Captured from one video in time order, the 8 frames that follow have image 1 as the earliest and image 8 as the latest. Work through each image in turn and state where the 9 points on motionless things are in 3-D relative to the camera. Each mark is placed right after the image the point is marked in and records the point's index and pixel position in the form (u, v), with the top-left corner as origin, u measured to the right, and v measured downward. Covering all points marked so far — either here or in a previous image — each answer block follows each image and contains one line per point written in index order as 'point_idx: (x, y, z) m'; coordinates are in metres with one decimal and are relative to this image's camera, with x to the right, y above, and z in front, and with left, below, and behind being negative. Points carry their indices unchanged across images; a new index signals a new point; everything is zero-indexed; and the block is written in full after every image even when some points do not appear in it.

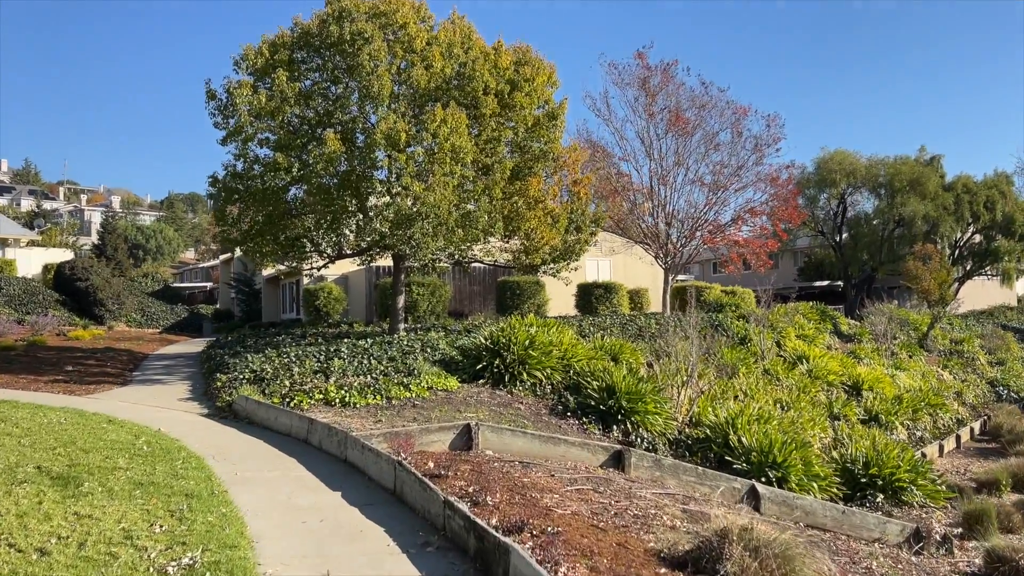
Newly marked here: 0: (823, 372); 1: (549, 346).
0: (+6.6, -1.8, +16.4) m
1: (+0.5, -0.8, +11.1) m
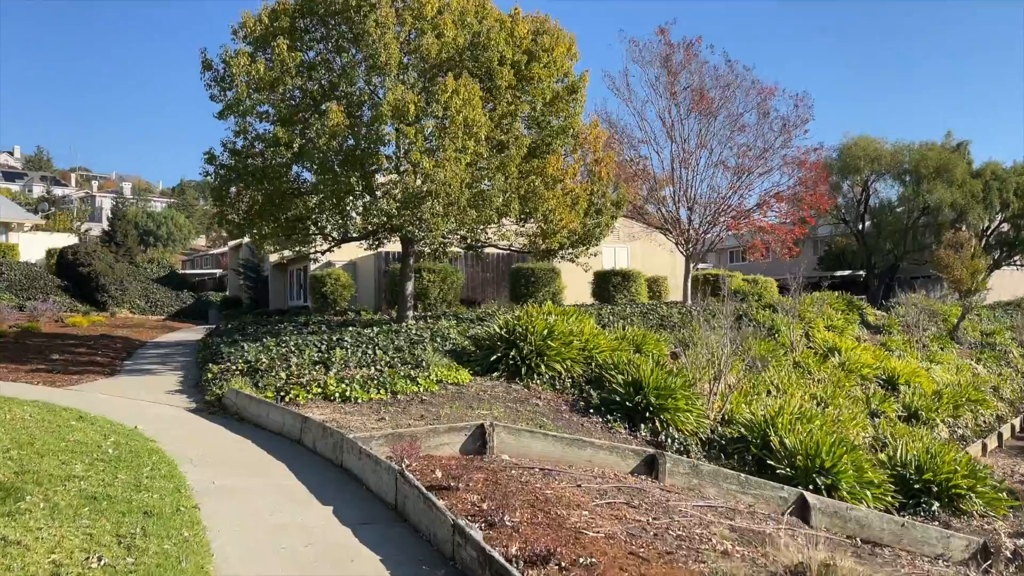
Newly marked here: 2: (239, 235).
0: (+6.9, -1.5, +15.5) m
1: (+0.8, -0.6, +10.2) m
2: (-4.6, +0.9, +12.9) m
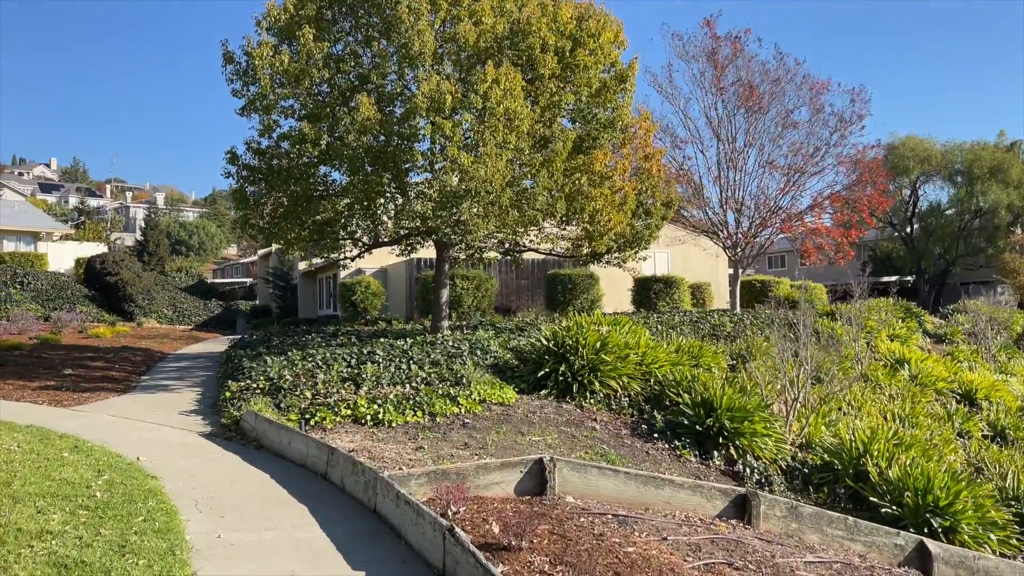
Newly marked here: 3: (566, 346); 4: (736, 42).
0: (+7.7, -1.6, +14.2) m
1: (+1.3, -0.7, +9.2) m
2: (-3.9, +0.7, +12.1) m
3: (+0.6, -0.7, +9.0) m
4: (+5.5, +6.1, +19.2) m
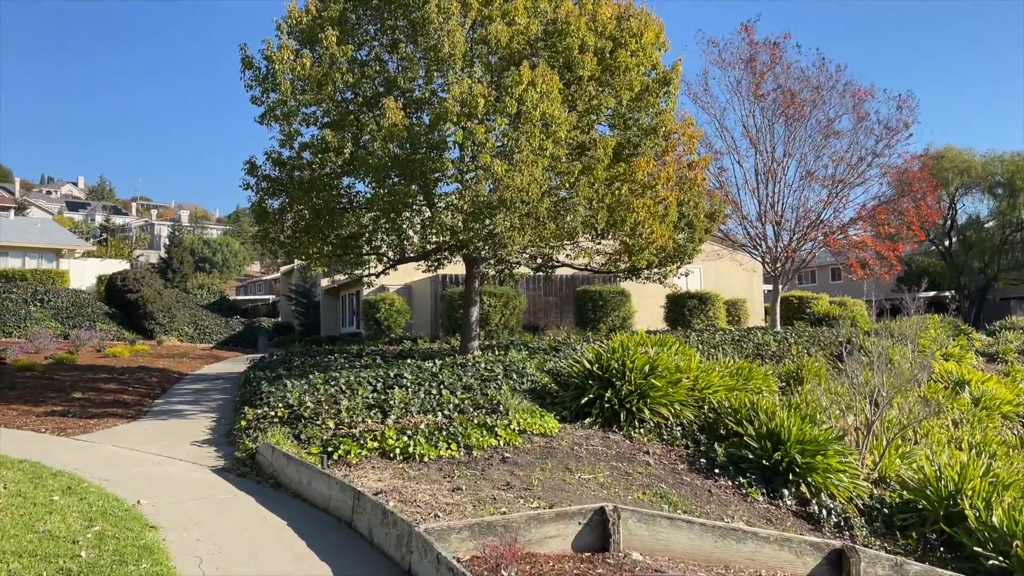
0: (+8.2, -1.9, +13.2) m
1: (+1.8, -0.9, +8.4) m
2: (-3.4, +0.5, +11.5) m
3: (+1.1, -0.9, +8.2) m
4: (+6.2, +5.7, +18.4) m
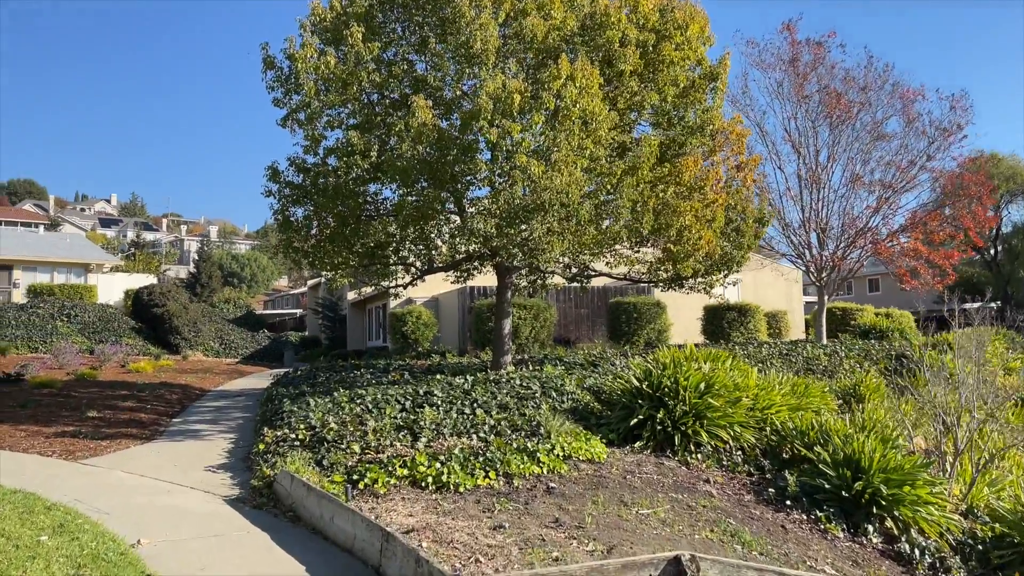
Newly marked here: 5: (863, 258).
0: (+8.8, -2.1, +12.2) m
1: (+2.2, -1.0, +7.6) m
2: (-2.9, +0.3, +10.9) m
3: (+1.5, -1.0, +7.5) m
4: (+6.9, +5.4, +17.6) m
5: (+8.3, +0.7, +18.5) m
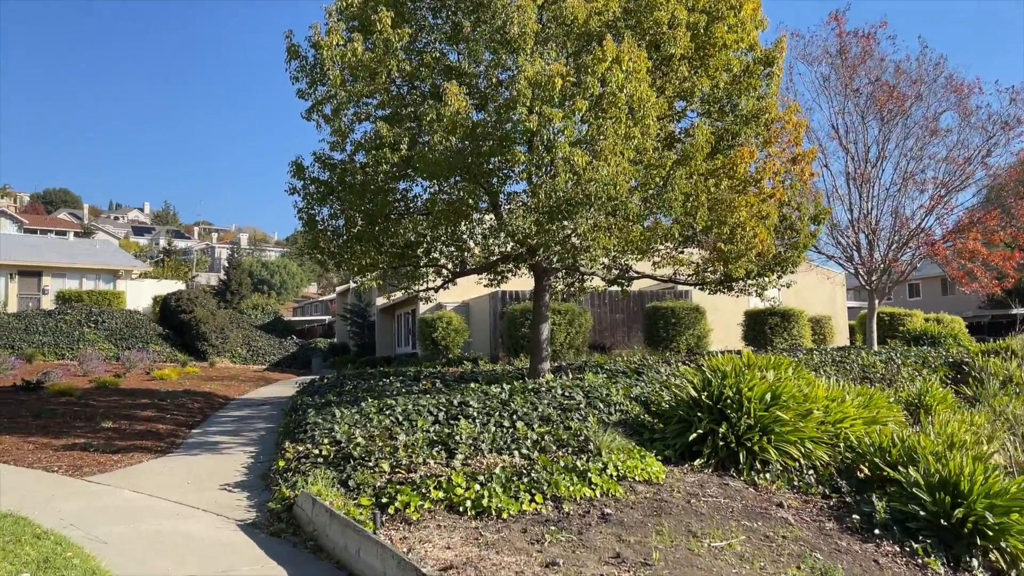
0: (+9.3, -2.1, +11.2) m
1: (+2.6, -1.0, +6.8) m
2: (-2.4, +0.3, +10.3) m
3: (+1.8, -1.0, +6.8) m
4: (+7.6, +5.4, +16.7) m
5: (+9.1, +0.6, +17.5) m
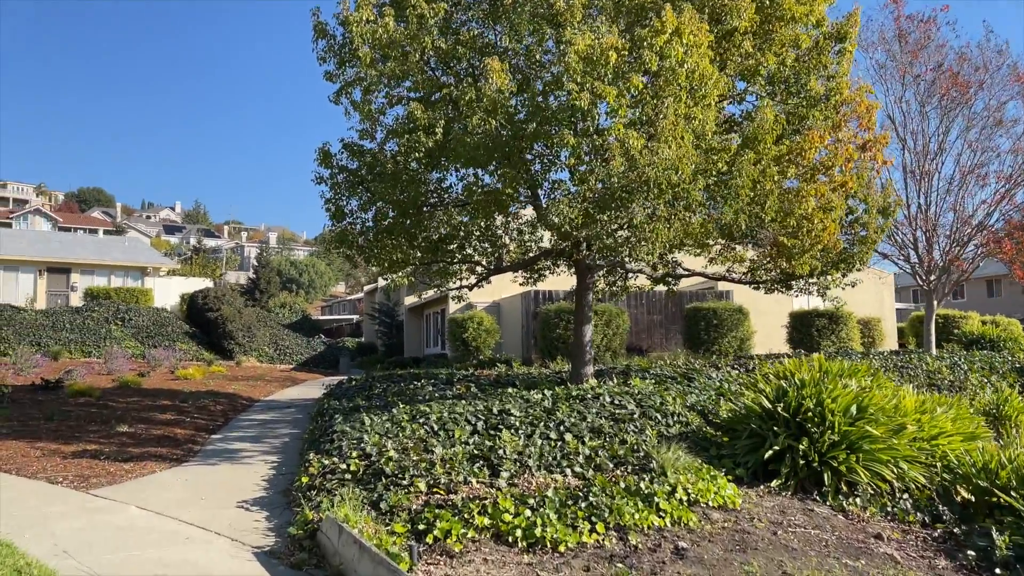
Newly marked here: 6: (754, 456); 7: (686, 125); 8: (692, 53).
0: (+9.9, -2.1, +10.2) m
1: (+2.9, -1.0, +6.0) m
2: (-1.9, +0.3, +9.7) m
3: (+2.2, -0.9, +6.0) m
4: (+8.4, +5.4, +15.7) m
5: (+9.9, +0.6, +16.5) m
6: (+1.8, -1.3, +5.8) m
7: (+1.6, +1.5, +7.2) m
8: (+1.7, +2.2, +7.3) m
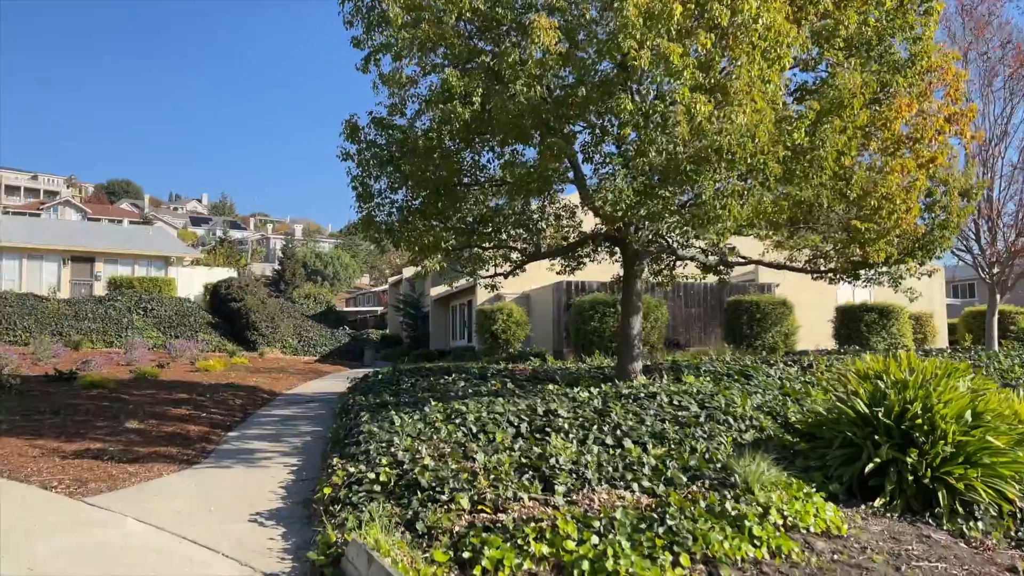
0: (+10.3, -2.0, +9.1) m
1: (+3.3, -0.9, +5.1) m
2: (-1.4, +0.5, +8.9) m
3: (+2.6, -0.8, +5.1) m
4: (+9.1, +5.5, +14.6) m
5: (+10.5, +0.8, +15.3) m
6: (+2.2, -1.2, +5.0) m
7: (+2.0, +1.6, +6.3) m
8: (+2.1, +2.3, +6.4) m
